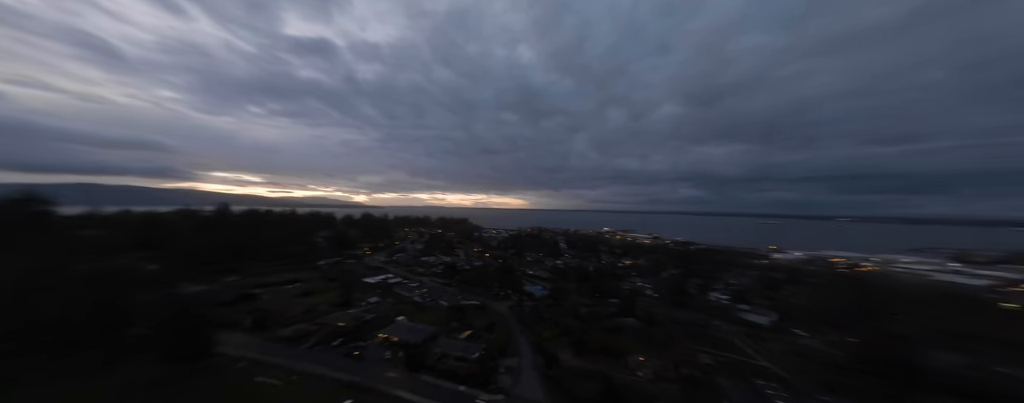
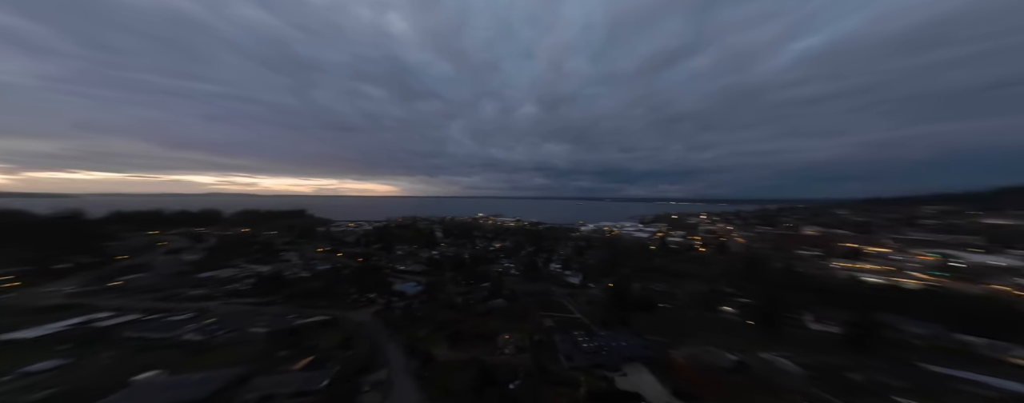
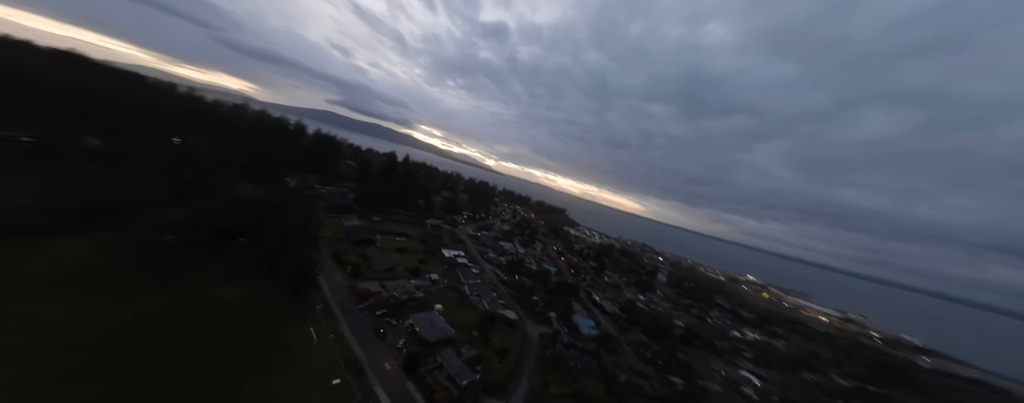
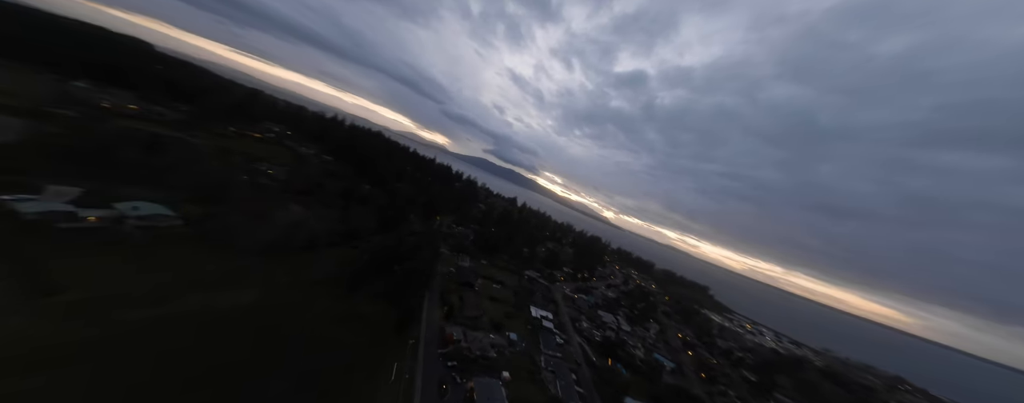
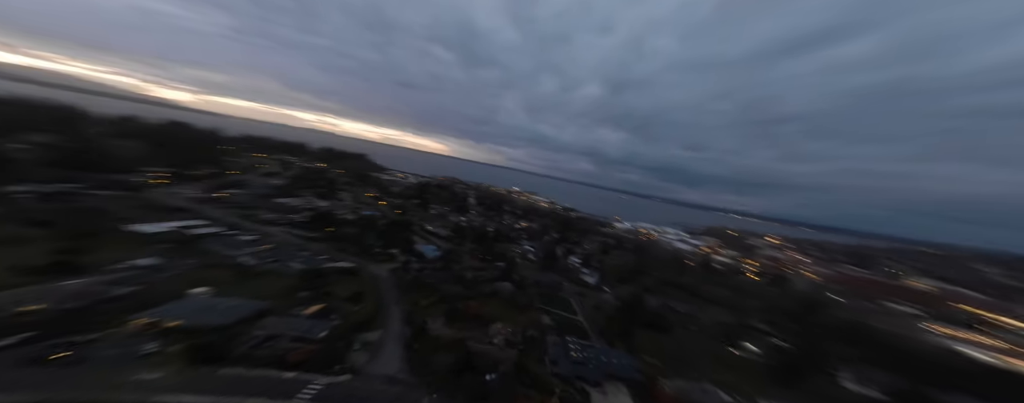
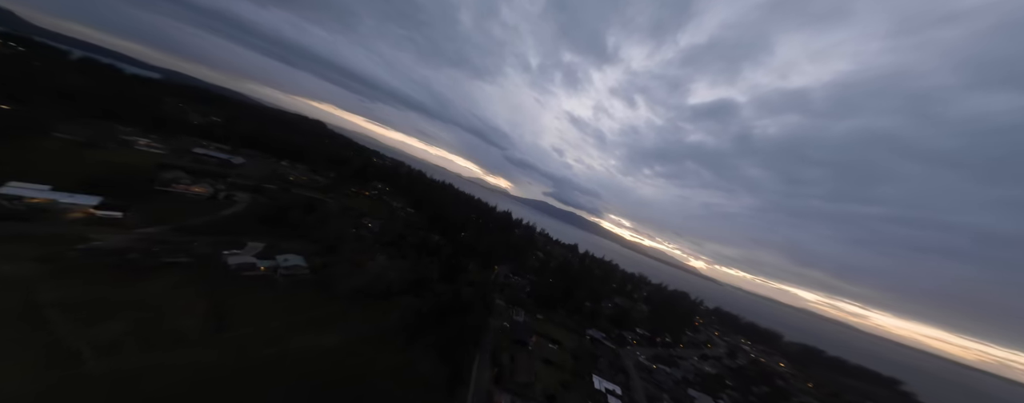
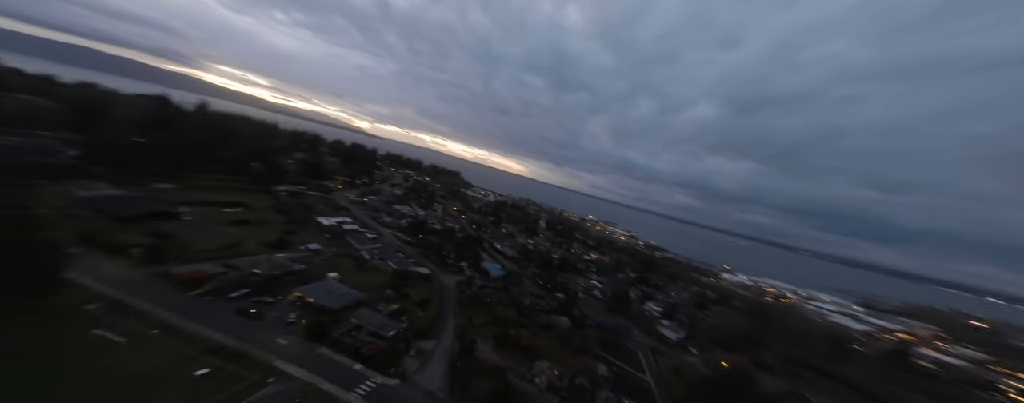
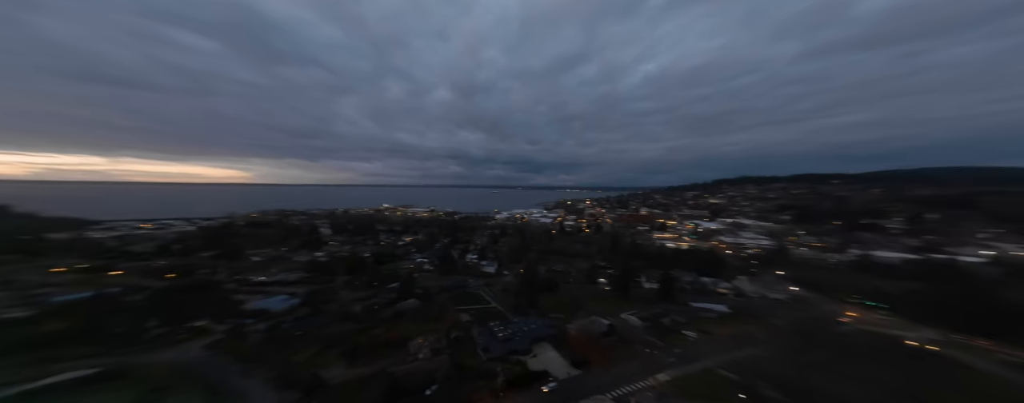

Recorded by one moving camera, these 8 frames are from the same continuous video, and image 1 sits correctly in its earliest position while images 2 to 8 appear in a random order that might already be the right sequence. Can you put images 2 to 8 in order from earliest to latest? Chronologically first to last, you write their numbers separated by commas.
2, 8, 5, 7, 3, 4, 6
